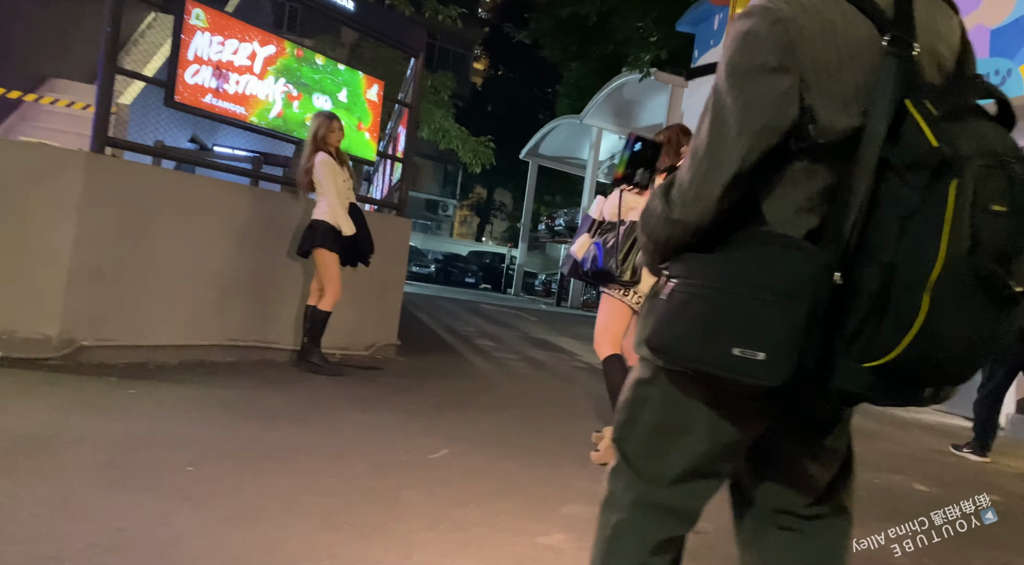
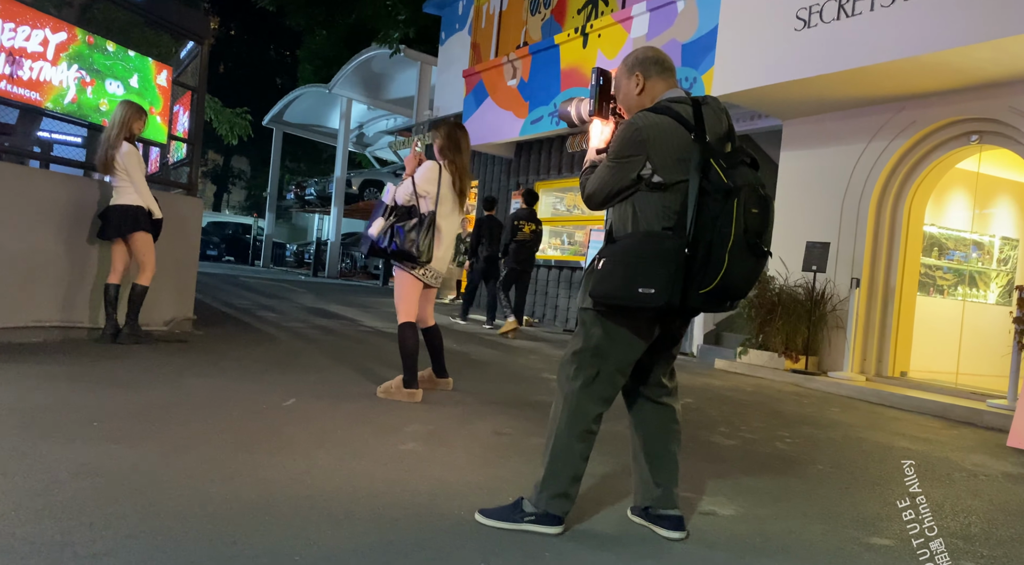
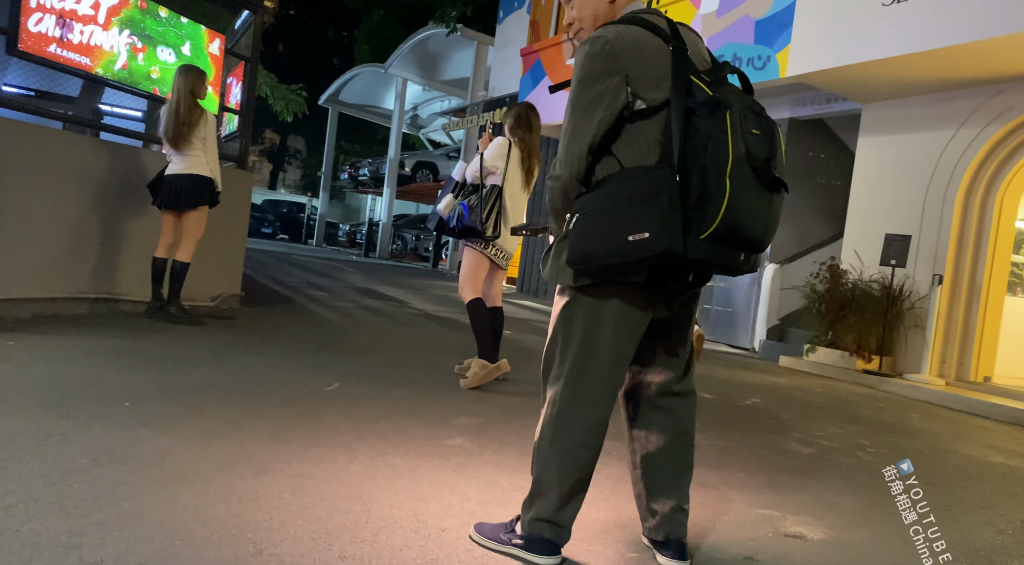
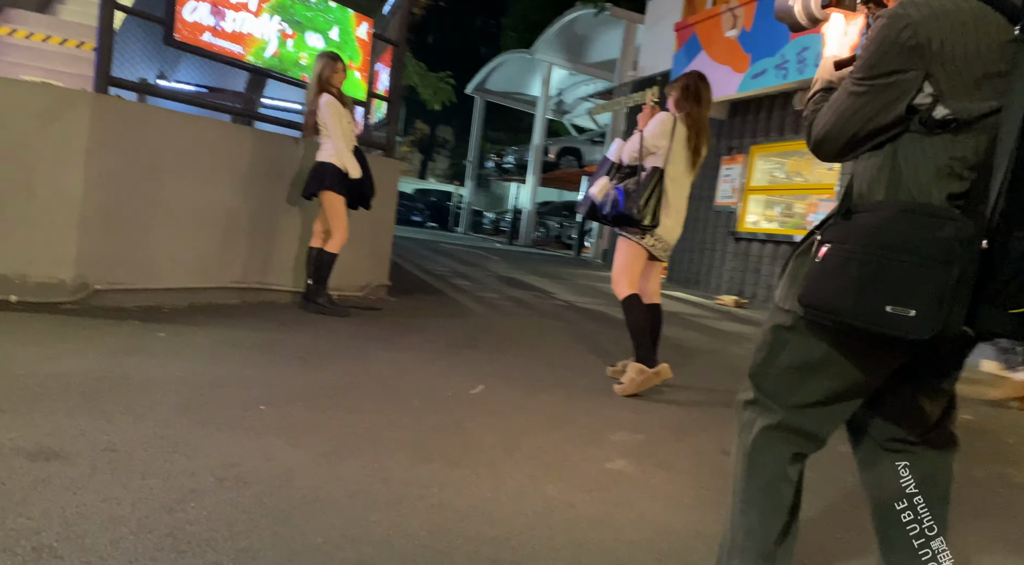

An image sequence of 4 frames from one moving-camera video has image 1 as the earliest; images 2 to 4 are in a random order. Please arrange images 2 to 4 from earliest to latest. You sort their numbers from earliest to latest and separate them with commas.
4, 3, 2
